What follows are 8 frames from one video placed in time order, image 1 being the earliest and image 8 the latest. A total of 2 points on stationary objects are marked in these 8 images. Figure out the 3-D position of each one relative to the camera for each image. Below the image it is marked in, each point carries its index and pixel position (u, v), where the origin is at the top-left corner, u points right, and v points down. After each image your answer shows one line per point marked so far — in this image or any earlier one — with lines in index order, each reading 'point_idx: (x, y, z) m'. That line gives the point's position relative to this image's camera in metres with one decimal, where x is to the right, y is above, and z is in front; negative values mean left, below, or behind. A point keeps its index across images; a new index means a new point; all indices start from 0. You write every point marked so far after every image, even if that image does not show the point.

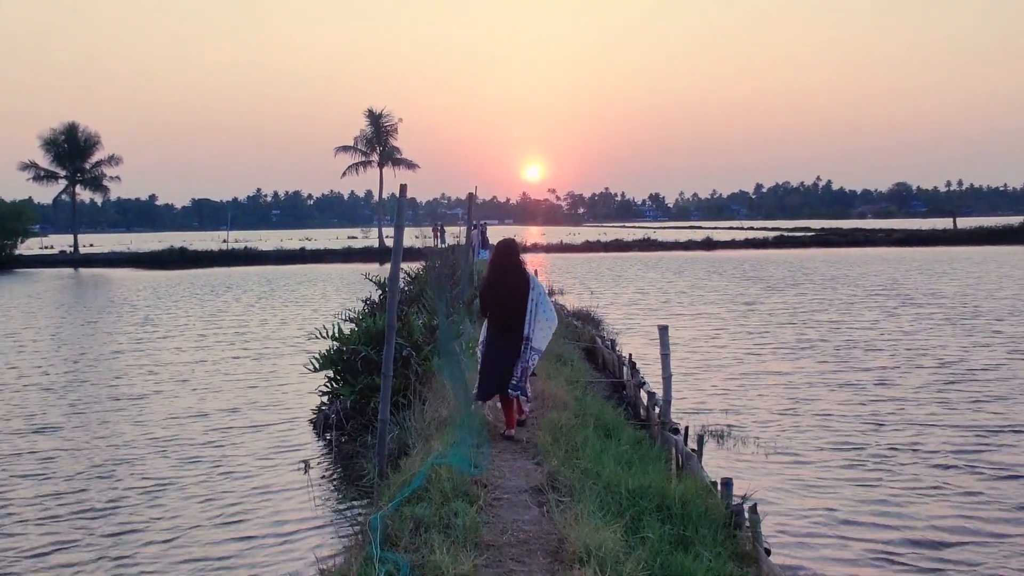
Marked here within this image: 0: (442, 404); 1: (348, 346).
0: (-0.7, -1.2, +8.4) m
1: (-2.2, -0.8, +11.2) m
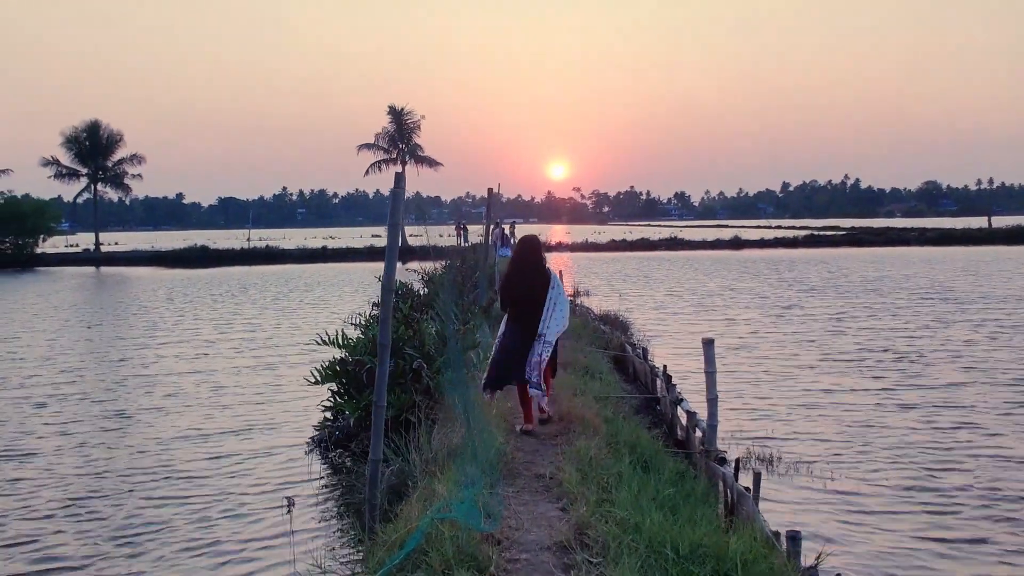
0: (-0.5, -1.3, +7.3) m
1: (-1.9, -0.8, +10.1) m
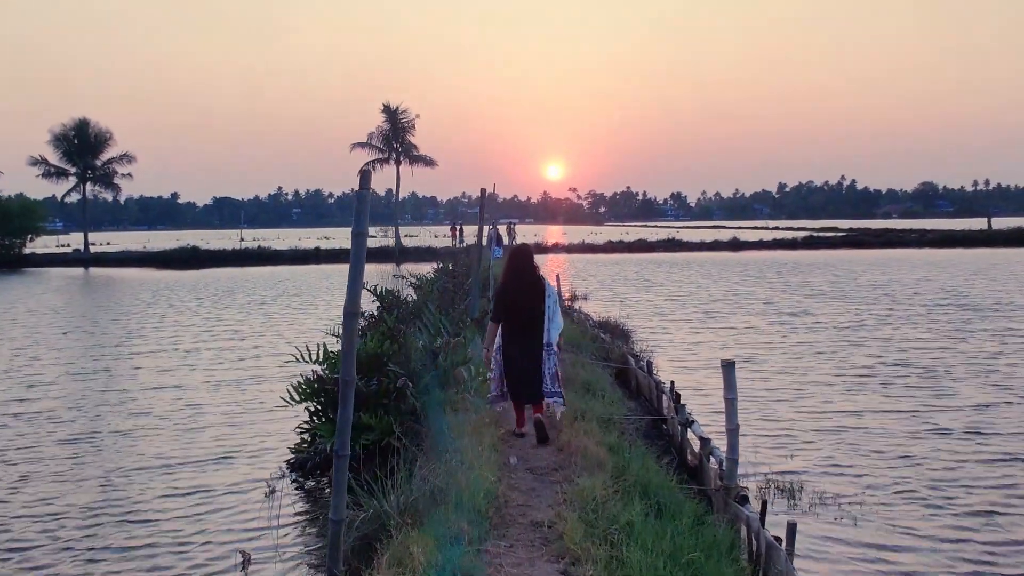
0: (-0.6, -1.4, +6.4) m
1: (-2.0, -0.9, +9.2) m
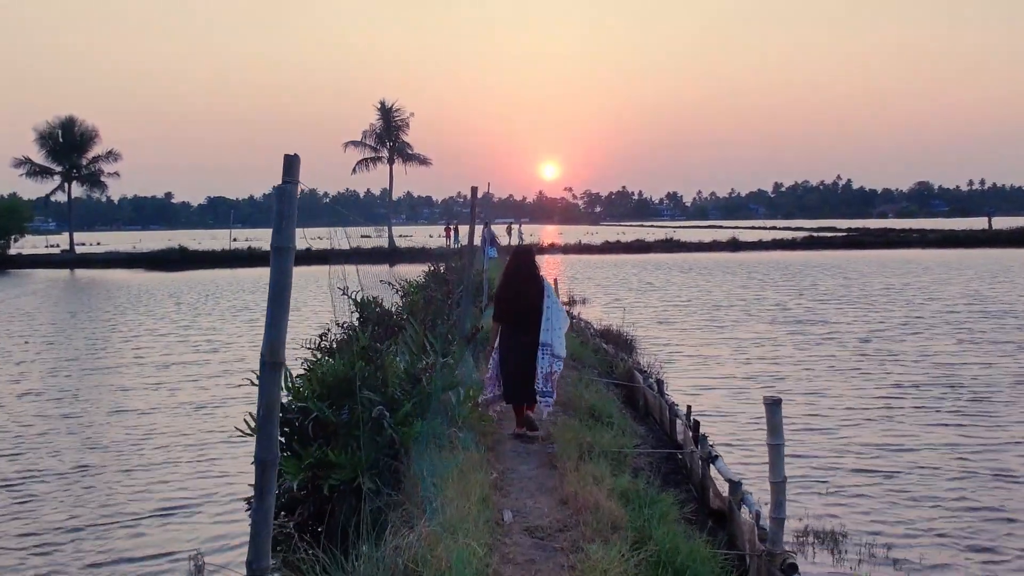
0: (-0.6, -1.5, +5.1) m
1: (-2.1, -1.1, +7.9) m
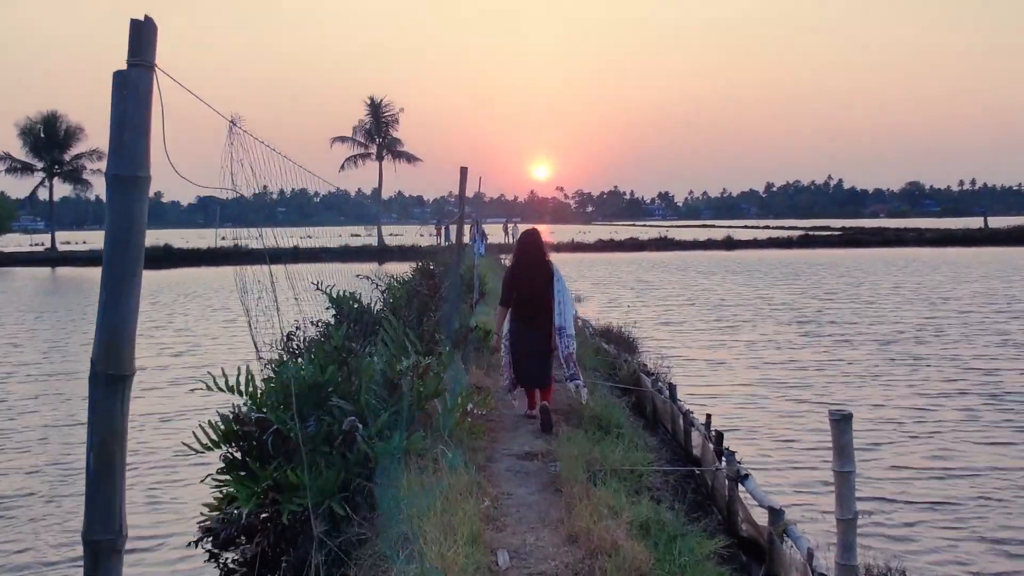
0: (-0.6, -1.4, +3.9) m
1: (-2.1, -1.0, +6.7) m
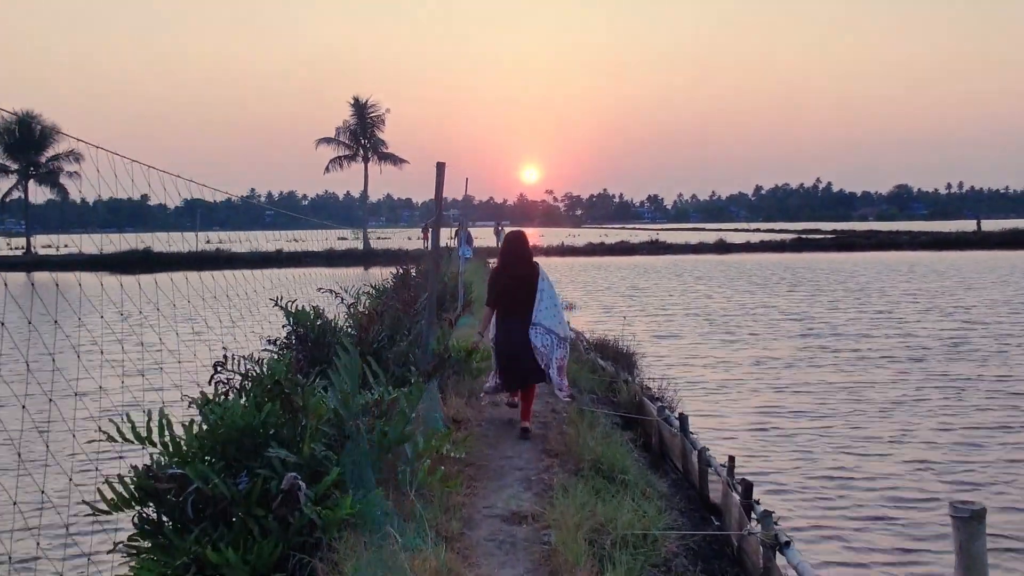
0: (-0.7, -1.6, +2.6) m
1: (-2.2, -1.1, +5.4) m
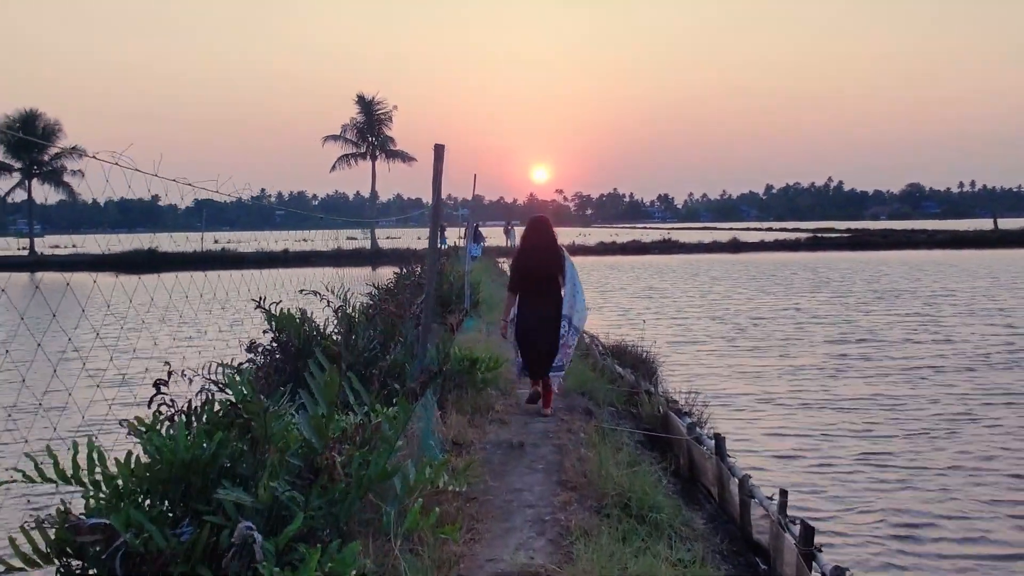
0: (-0.7, -1.6, +1.5) m
1: (-2.2, -1.2, +4.3) m
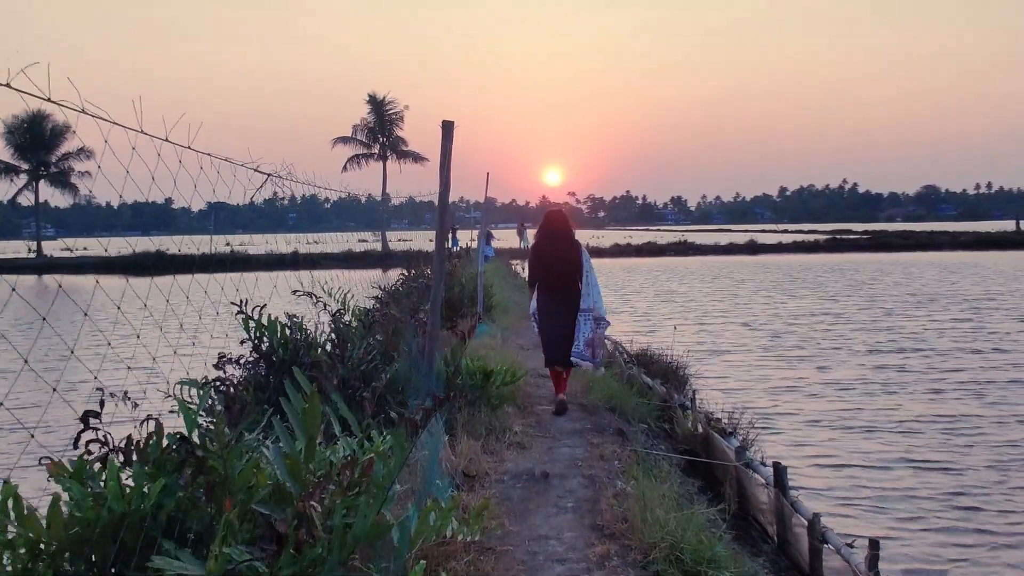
0: (-0.6, -1.6, +0.5) m
1: (-2.0, -1.2, +3.3) m
